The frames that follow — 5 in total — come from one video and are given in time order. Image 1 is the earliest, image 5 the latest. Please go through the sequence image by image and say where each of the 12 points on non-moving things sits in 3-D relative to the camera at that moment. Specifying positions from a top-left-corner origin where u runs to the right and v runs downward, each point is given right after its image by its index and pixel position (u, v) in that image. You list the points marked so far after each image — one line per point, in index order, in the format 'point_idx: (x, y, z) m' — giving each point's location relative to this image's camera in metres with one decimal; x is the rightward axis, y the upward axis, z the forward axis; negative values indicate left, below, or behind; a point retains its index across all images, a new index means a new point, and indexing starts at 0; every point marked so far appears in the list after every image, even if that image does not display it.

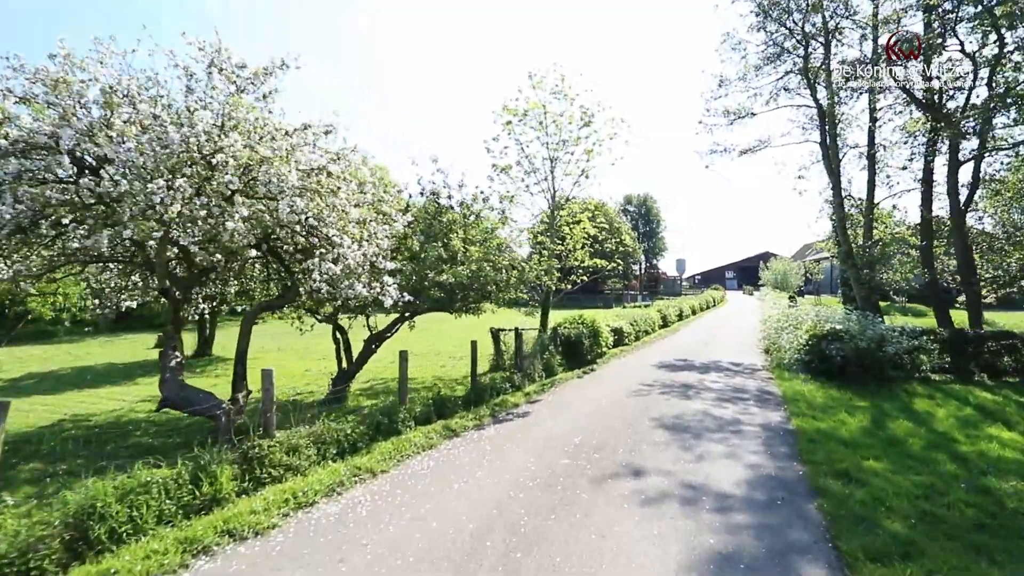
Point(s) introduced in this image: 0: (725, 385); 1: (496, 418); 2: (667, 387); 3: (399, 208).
0: (+4.0, -1.9, +10.7) m
1: (-0.2, -1.9, +8.2) m
2: (+2.9, -1.8, +10.4) m
3: (-2.0, +1.4, +9.8) m
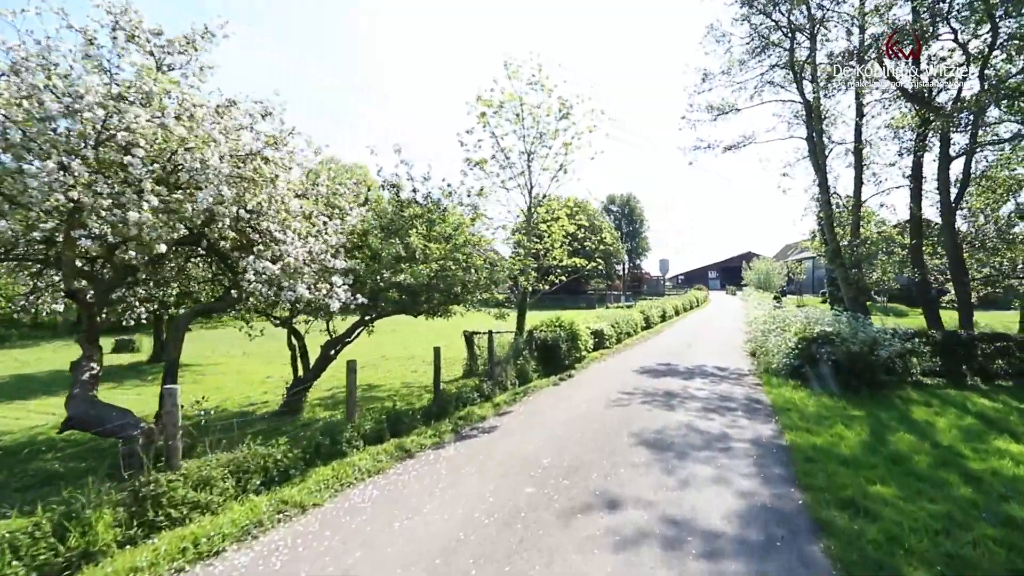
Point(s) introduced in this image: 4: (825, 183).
0: (+3.5, -1.9, +10.0) m
1: (-0.7, -1.9, +7.3) m
2: (+2.3, -1.8, +9.6) m
3: (-2.5, +1.4, +8.9) m
4: (+9.3, +3.1, +16.6) m
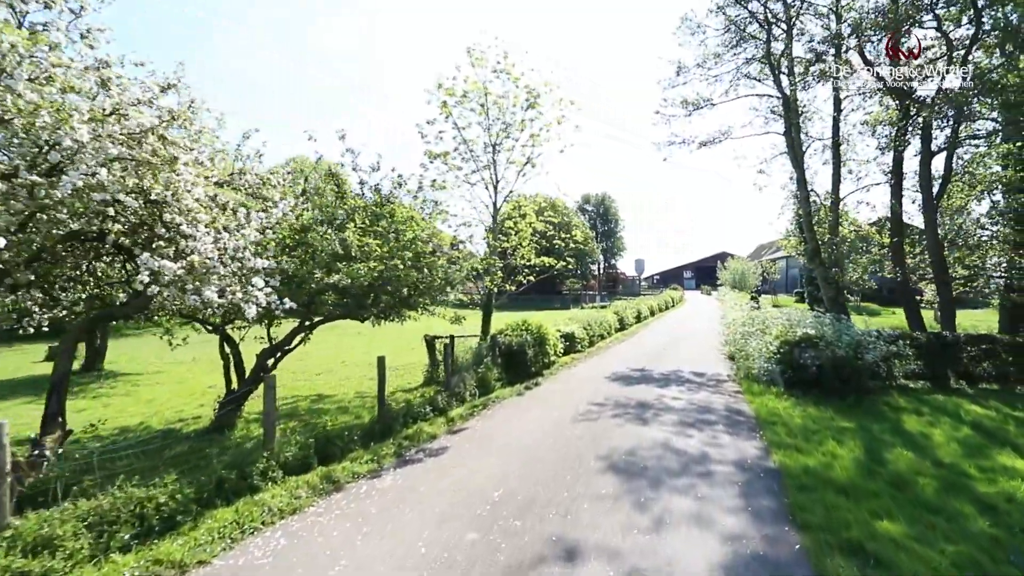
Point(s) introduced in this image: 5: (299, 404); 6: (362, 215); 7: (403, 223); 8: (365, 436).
0: (+2.8, -1.9, +9.2) m
1: (-1.2, -1.9, +6.3) m
2: (+1.7, -1.9, +8.7) m
3: (-3.1, +1.4, +7.9) m
4: (+8.3, +3.1, +16.0) m
5: (-4.2, -2.3, +11.2) m
6: (-2.2, +1.1, +8.2) m
7: (-1.6, +1.0, +8.4) m
8: (-1.8, -1.8, +6.8) m
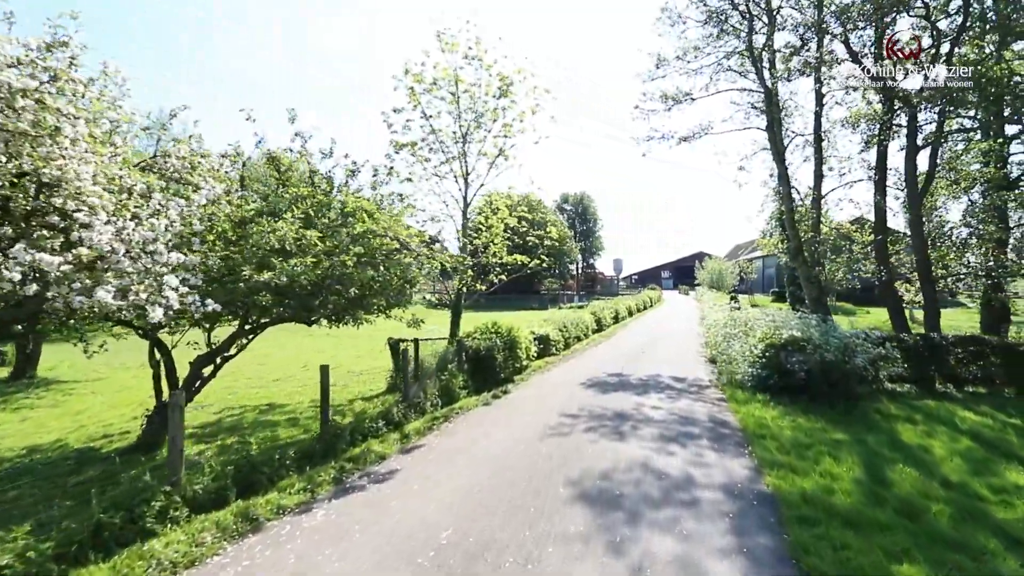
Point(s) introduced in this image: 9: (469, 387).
0: (+2.3, -1.9, +8.5) m
1: (-1.7, -1.9, +5.5) m
2: (+1.2, -1.9, +8.0) m
3: (-3.6, +1.4, +6.9) m
4: (+7.6, +3.1, +15.5) m
5: (-4.8, -2.3, +10.2) m
6: (-2.7, +1.1, +7.3) m
7: (-2.1, +1.0, +7.5) m
8: (-2.2, -1.8, +5.9) m
9: (-0.8, -1.8, +10.2) m
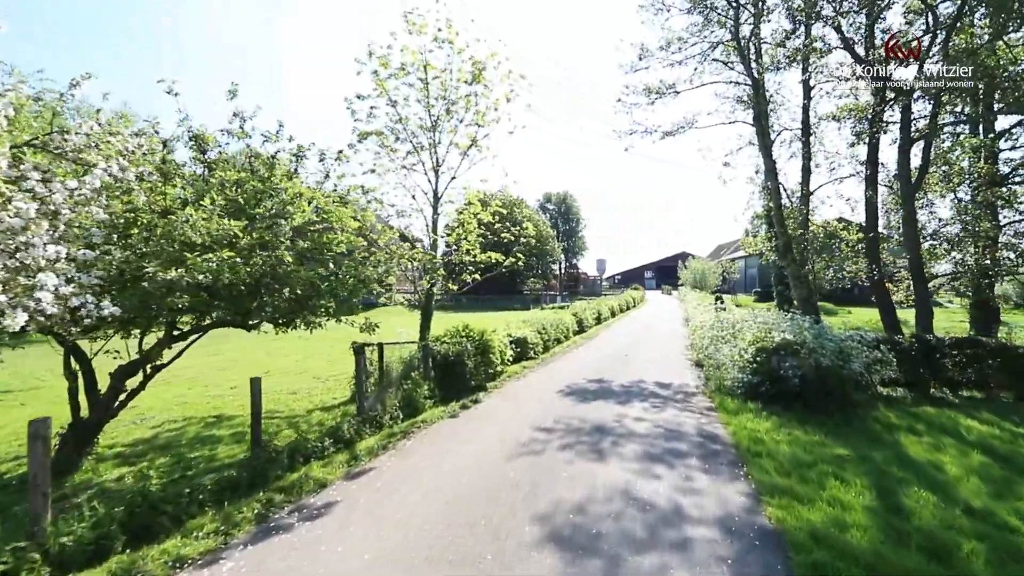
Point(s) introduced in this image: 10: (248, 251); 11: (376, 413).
0: (+1.9, -1.9, +7.7) m
1: (-2.0, -1.9, +4.6) m
2: (+0.8, -1.8, +7.1) m
3: (-4.0, +1.4, +6.0) m
4: (+6.9, +3.1, +14.9) m
5: (-5.3, -2.3, +9.2) m
6: (-3.1, +1.1, +6.4) m
7: (-2.5, +1.0, +6.6) m
8: (-2.6, -1.8, +5.0) m
9: (-1.3, -1.8, +9.3) m
10: (-2.8, +0.4, +6.0) m
11: (-1.9, -1.7, +7.7) m
